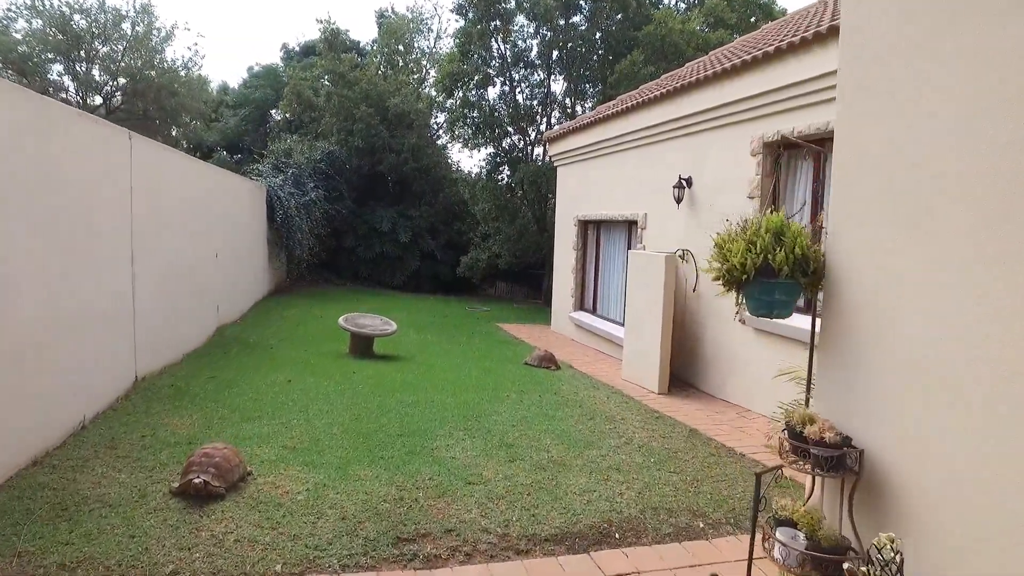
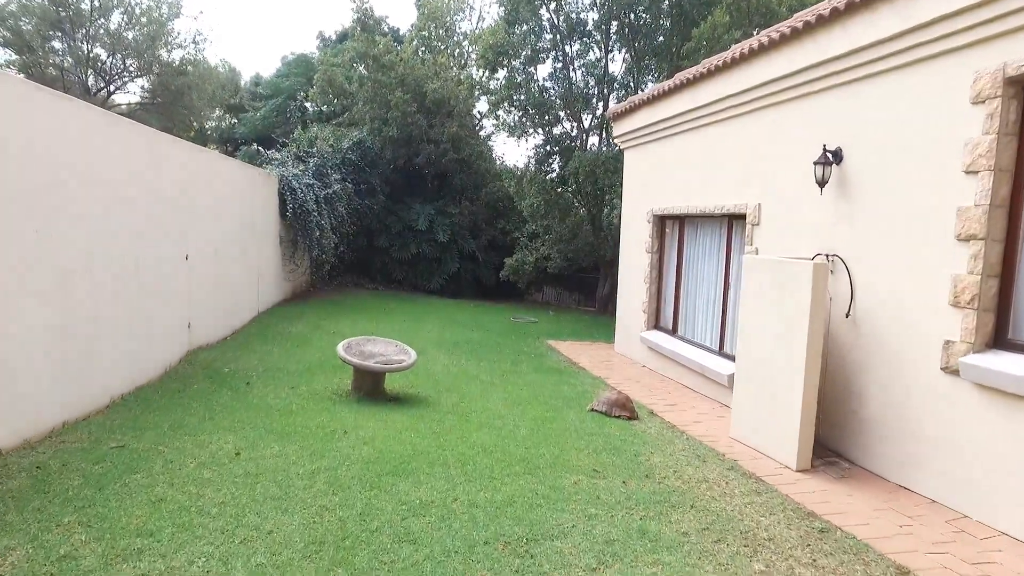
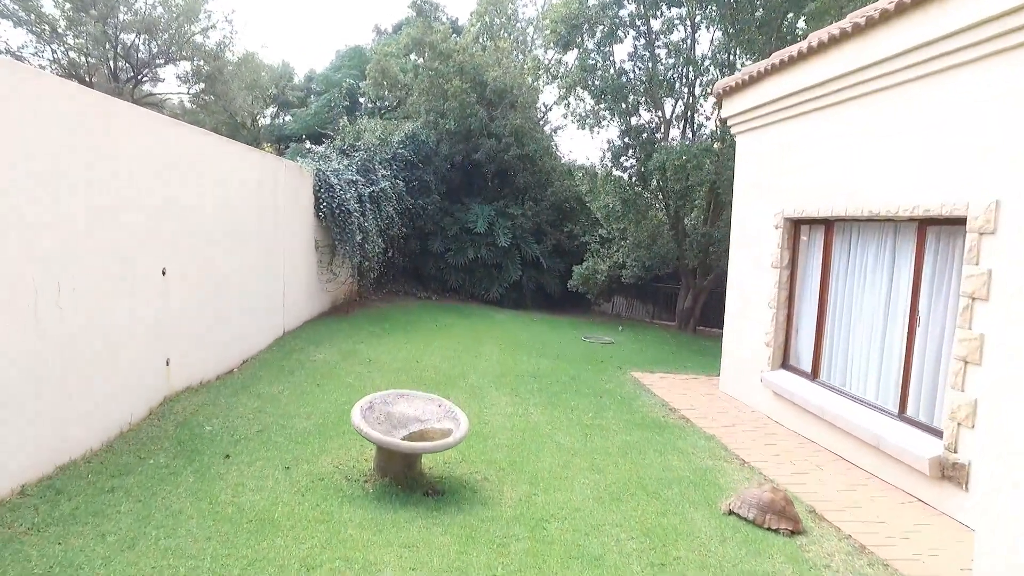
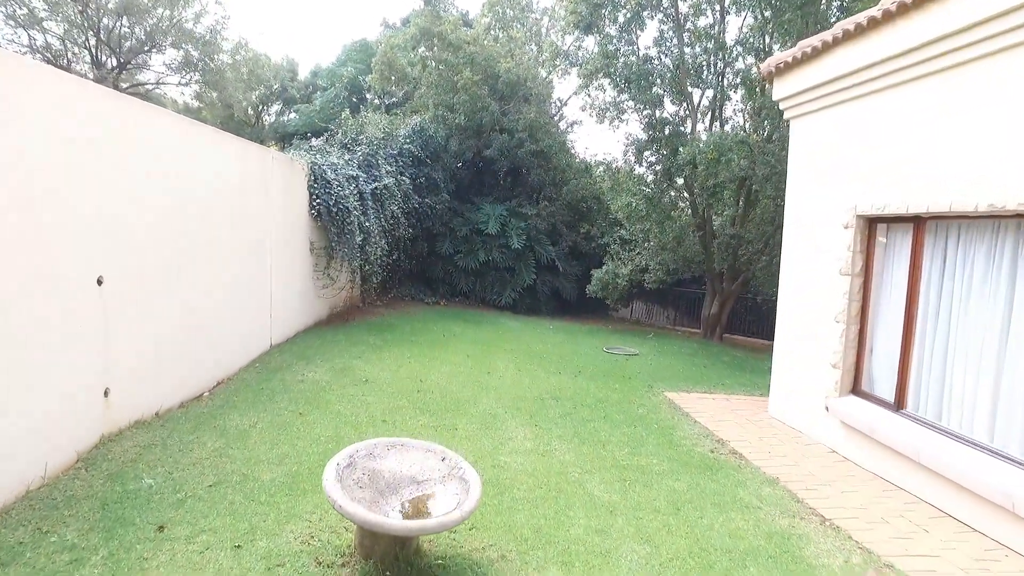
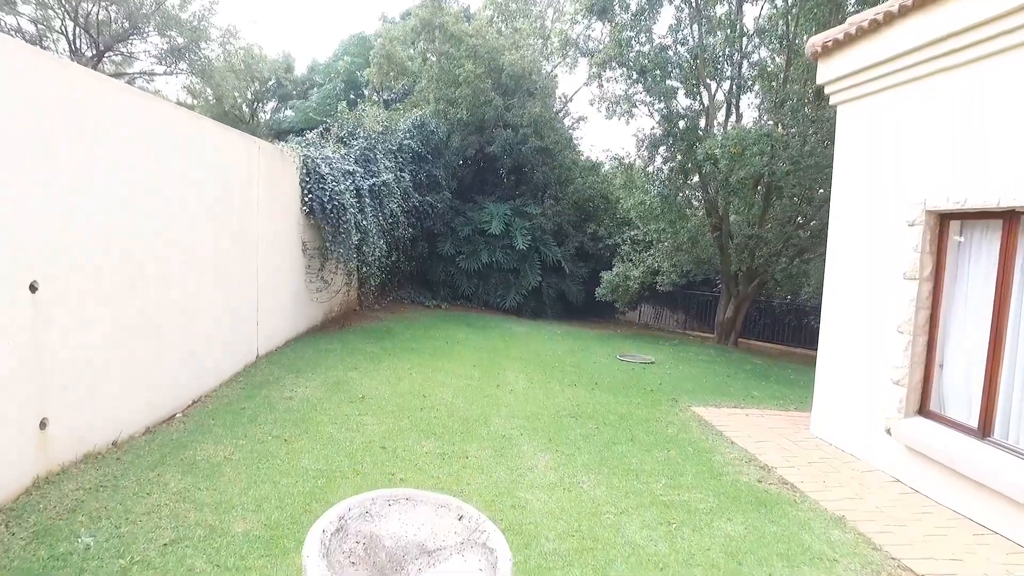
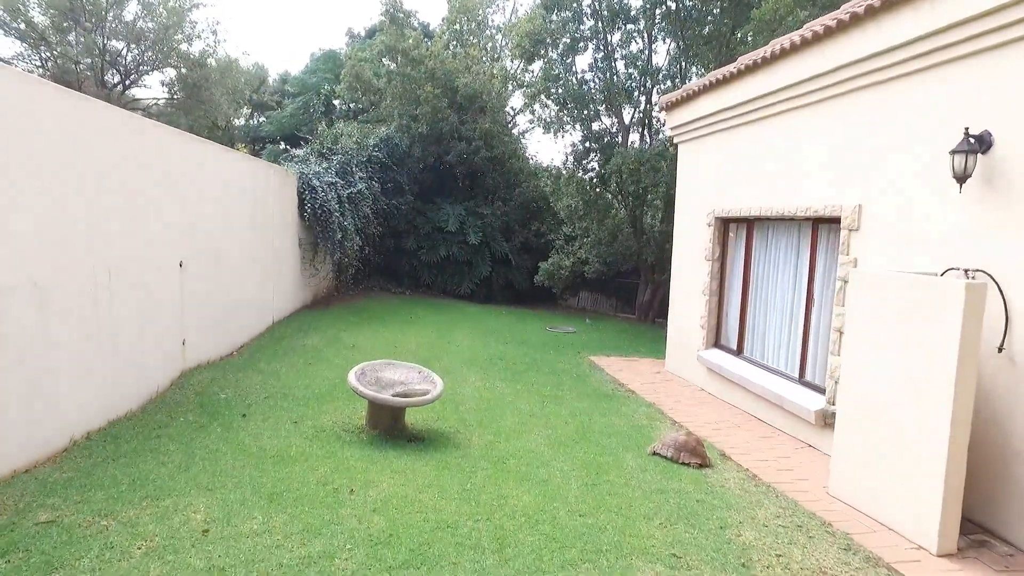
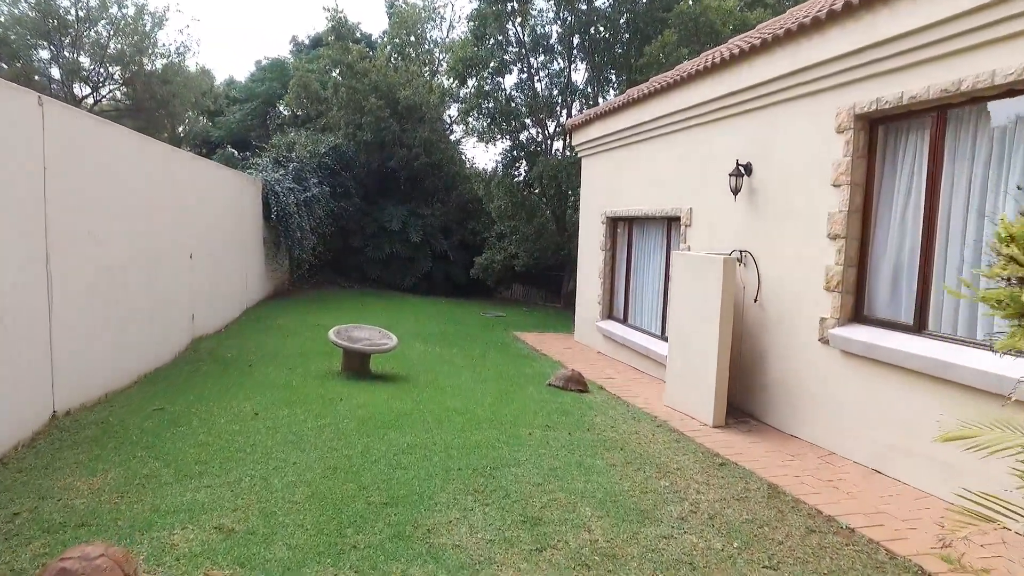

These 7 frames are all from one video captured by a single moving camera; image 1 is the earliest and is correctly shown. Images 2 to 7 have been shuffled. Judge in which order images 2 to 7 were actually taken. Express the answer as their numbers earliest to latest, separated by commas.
7, 2, 6, 3, 4, 5
